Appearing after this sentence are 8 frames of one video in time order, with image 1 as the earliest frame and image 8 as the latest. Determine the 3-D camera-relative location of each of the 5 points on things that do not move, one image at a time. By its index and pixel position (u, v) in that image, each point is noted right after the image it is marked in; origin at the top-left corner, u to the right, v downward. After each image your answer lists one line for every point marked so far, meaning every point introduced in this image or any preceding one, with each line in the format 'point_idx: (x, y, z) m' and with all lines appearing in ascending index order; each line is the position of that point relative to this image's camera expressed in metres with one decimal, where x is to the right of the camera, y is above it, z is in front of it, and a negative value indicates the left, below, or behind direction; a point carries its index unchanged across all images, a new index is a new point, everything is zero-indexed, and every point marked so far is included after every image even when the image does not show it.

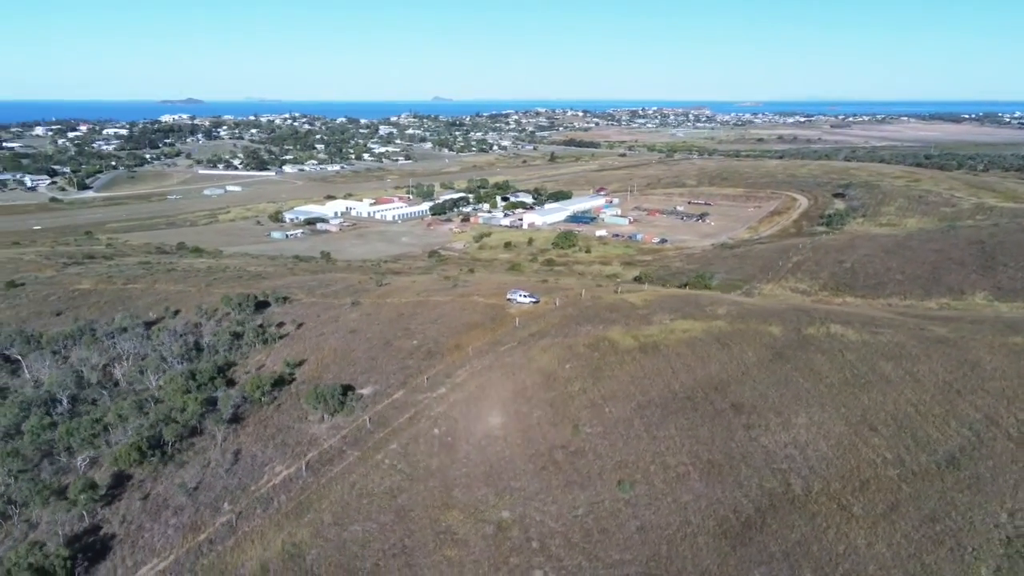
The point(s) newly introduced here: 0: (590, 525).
0: (+2.0, -6.0, +18.9) m
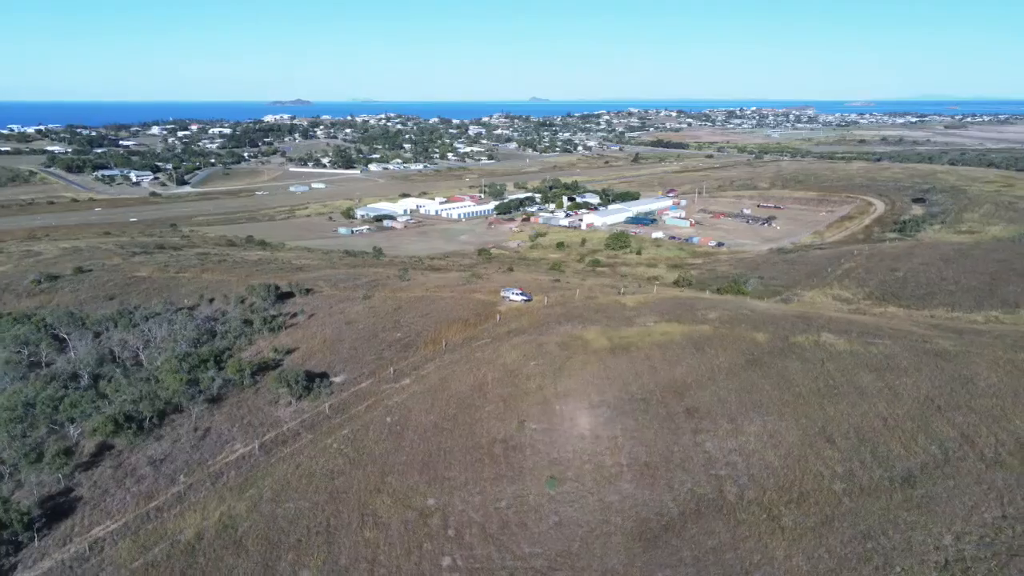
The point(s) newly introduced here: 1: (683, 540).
0: (-0.1, -6.0, +19.3) m
1: (+4.4, -6.3, +18.5) m
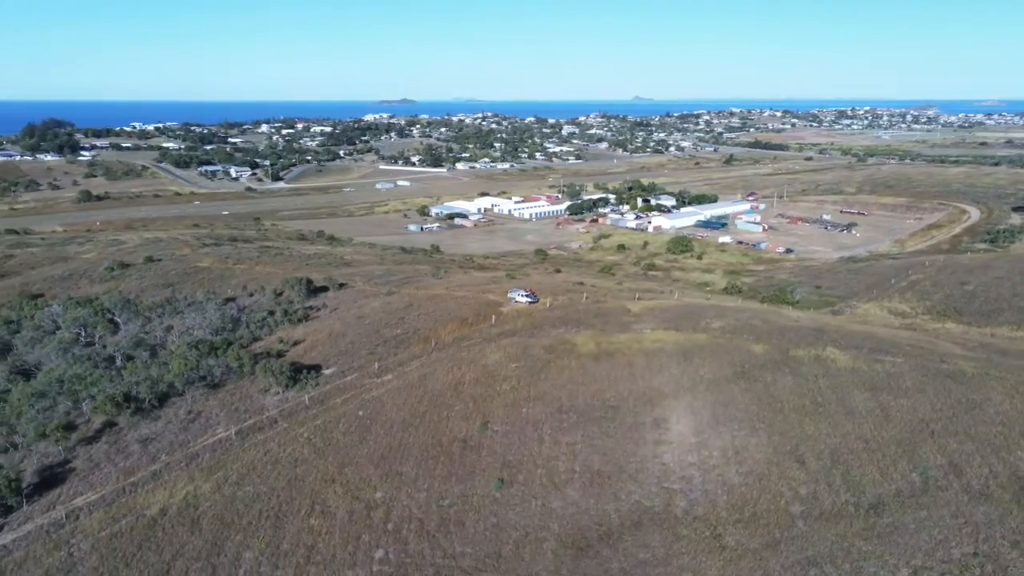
0: (-1.7, -6.0, +19.6) m
1: (+2.6, -6.5, +18.2) m
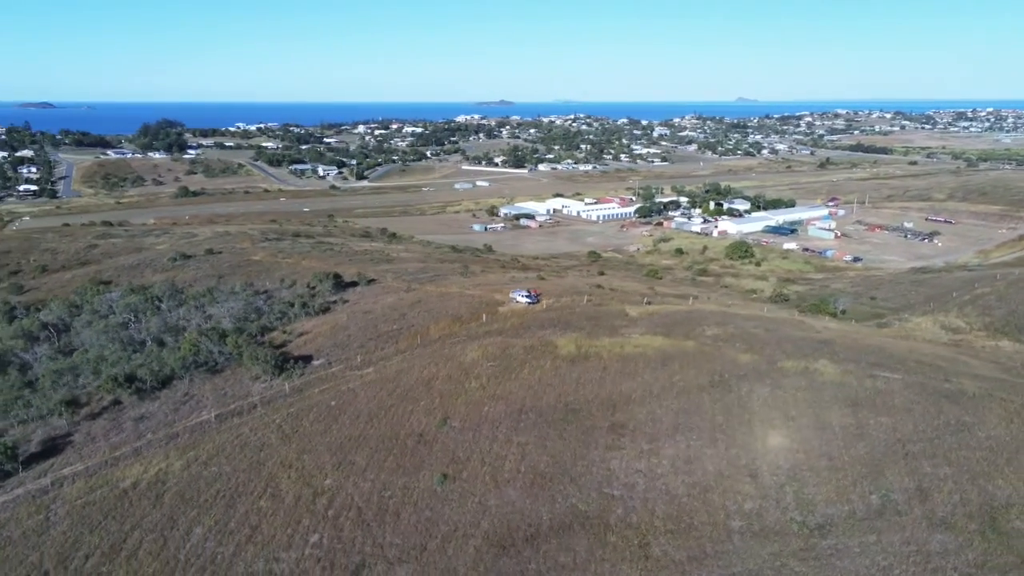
0: (-3.4, -5.9, +20.1) m
1: (+0.6, -6.5, +18.1) m
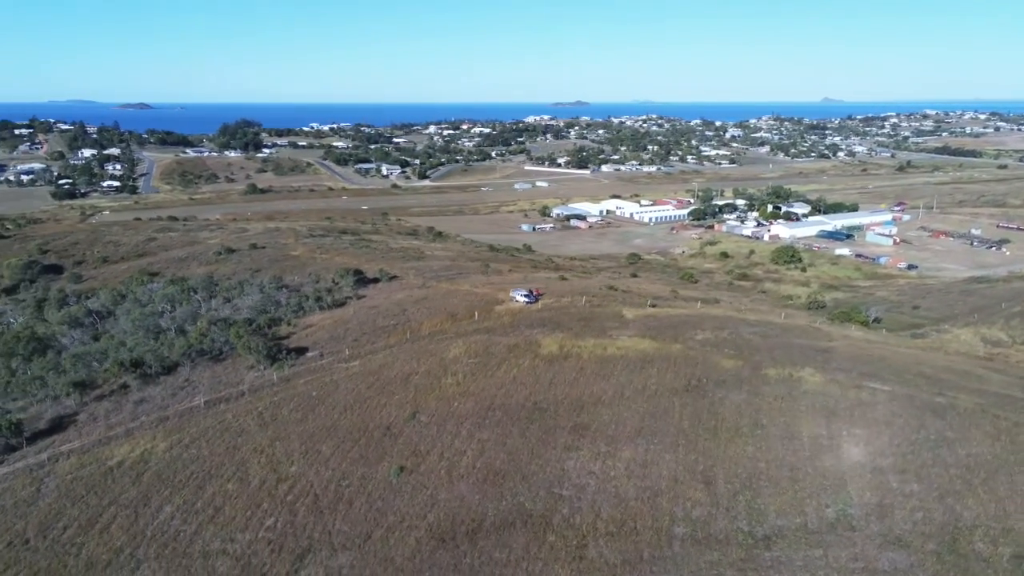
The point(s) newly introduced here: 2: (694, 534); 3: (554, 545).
0: (-4.7, -5.8, +20.7) m
1: (-0.9, -6.5, +18.3) m
2: (+4.6, -6.2, +18.4) m
3: (+1.0, -6.4, +18.3) m
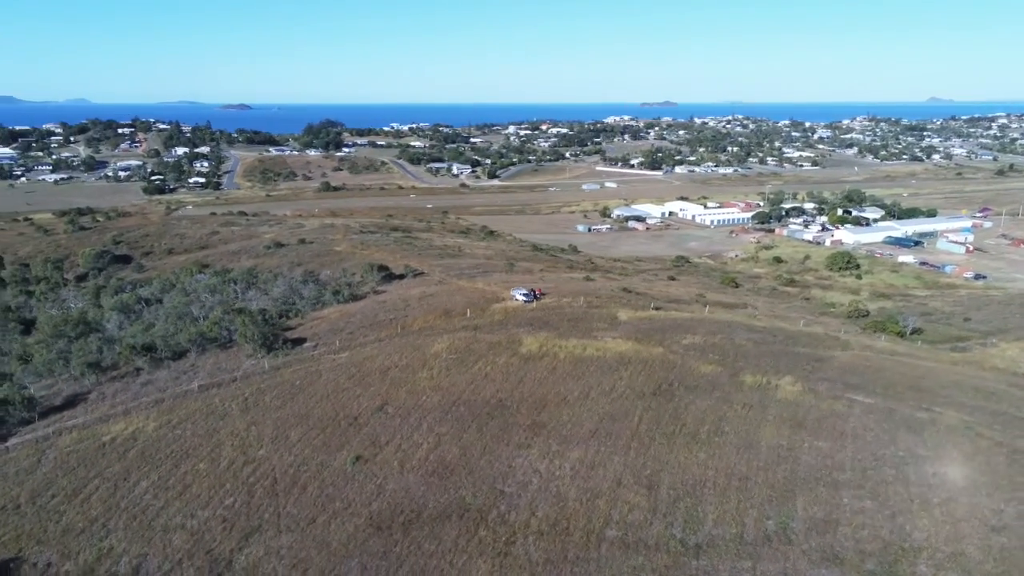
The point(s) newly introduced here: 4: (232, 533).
0: (-6.2, -5.6, +21.5) m
1: (-2.7, -6.4, +18.7) m
2: (+2.8, -6.2, +18.2) m
3: (-0.7, -6.3, +18.5) m
4: (-7.6, -6.6, +19.8) m
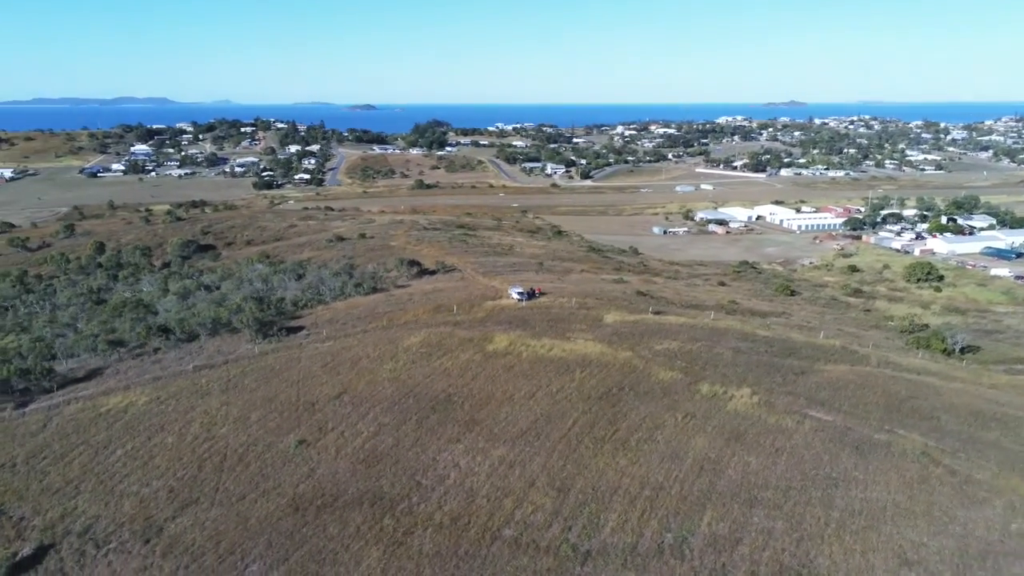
0: (-8.2, -5.2, +22.7) m
1: (-5.2, -6.1, +19.4) m
2: (+0.2, -6.1, +18.1) m
3: (-3.3, -6.2, +18.9) m
4: (-9.8, -6.2, +21.2) m
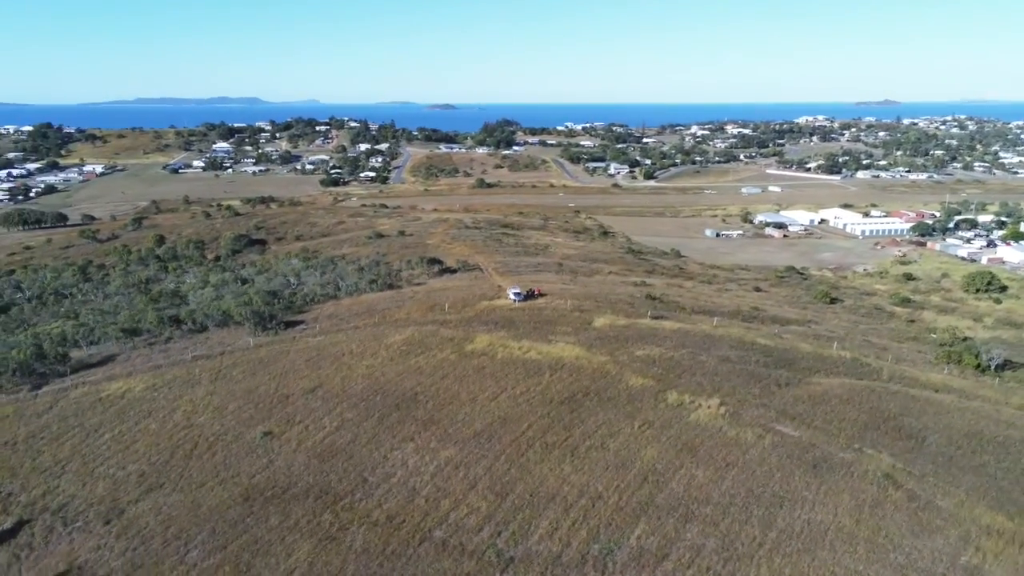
0: (-9.4, -5.0, +23.3) m
1: (-6.8, -6.0, +19.8) m
2: (-1.6, -6.2, +17.9) m
3: (-4.9, -6.1, +19.1) m
4: (-11.2, -6.0, +22.1) m
